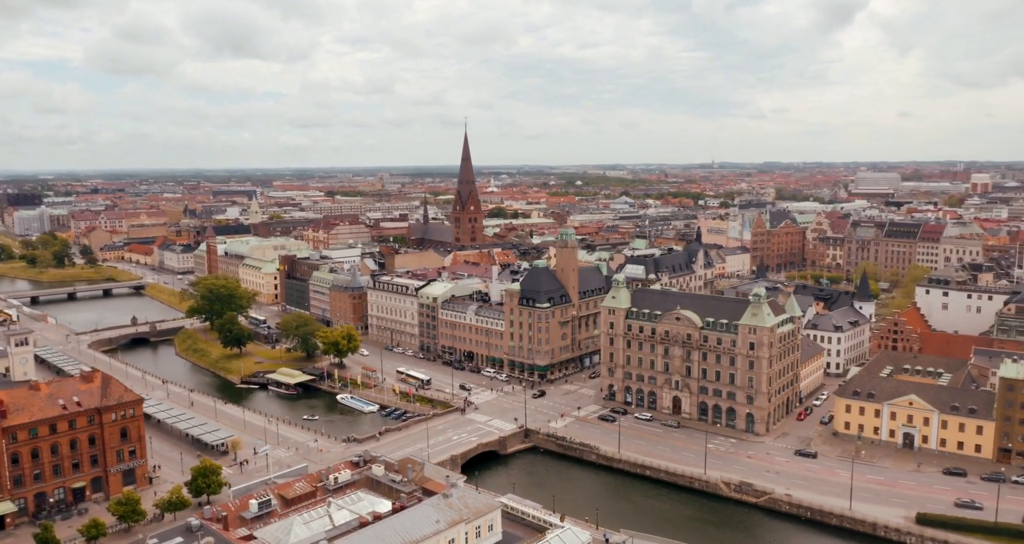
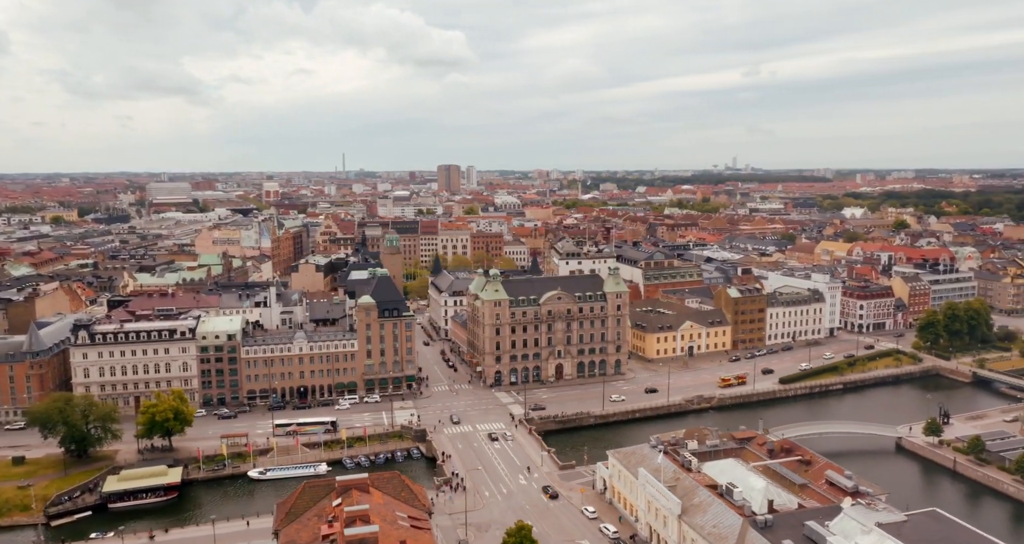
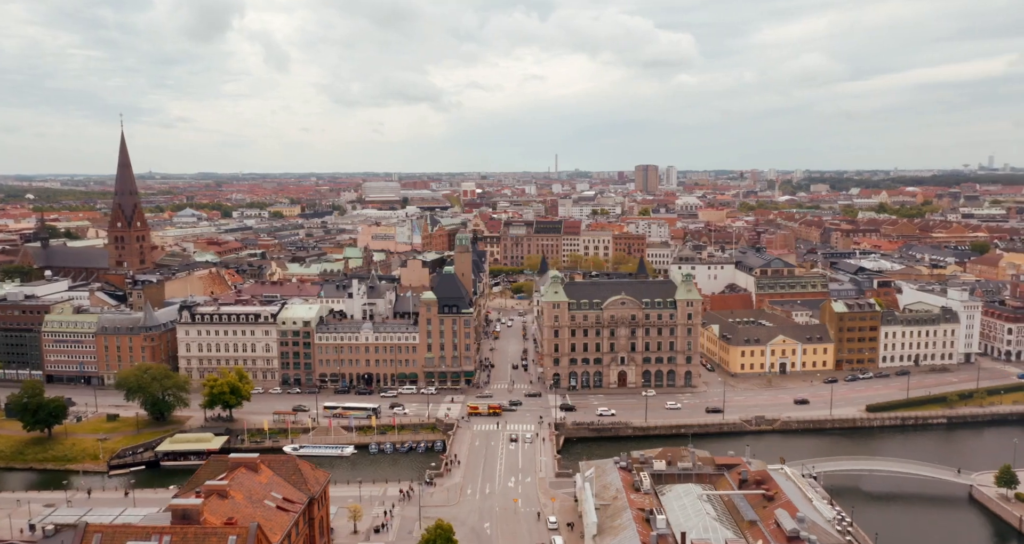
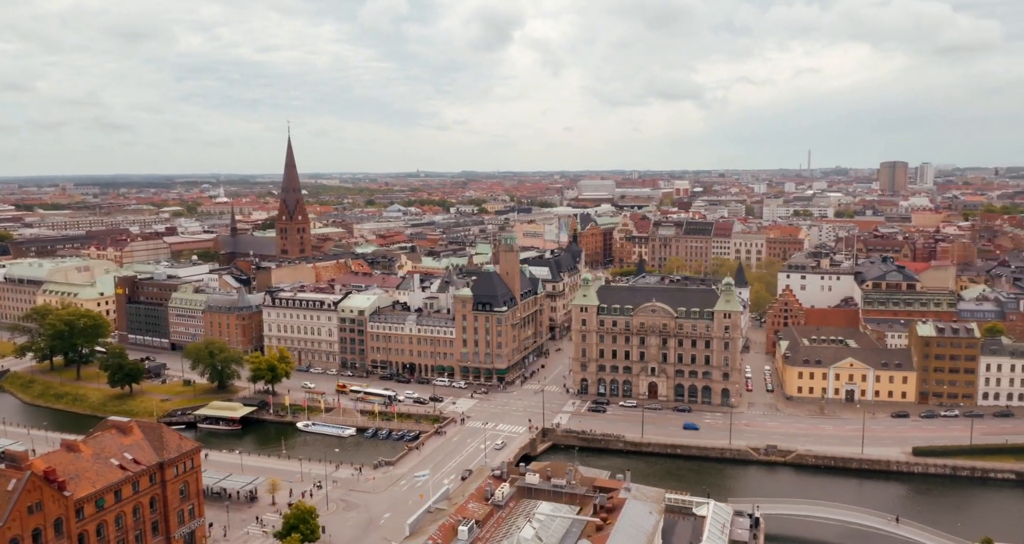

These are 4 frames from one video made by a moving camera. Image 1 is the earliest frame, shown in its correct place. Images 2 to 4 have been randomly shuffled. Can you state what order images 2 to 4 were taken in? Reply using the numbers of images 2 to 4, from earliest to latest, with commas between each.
4, 3, 2
